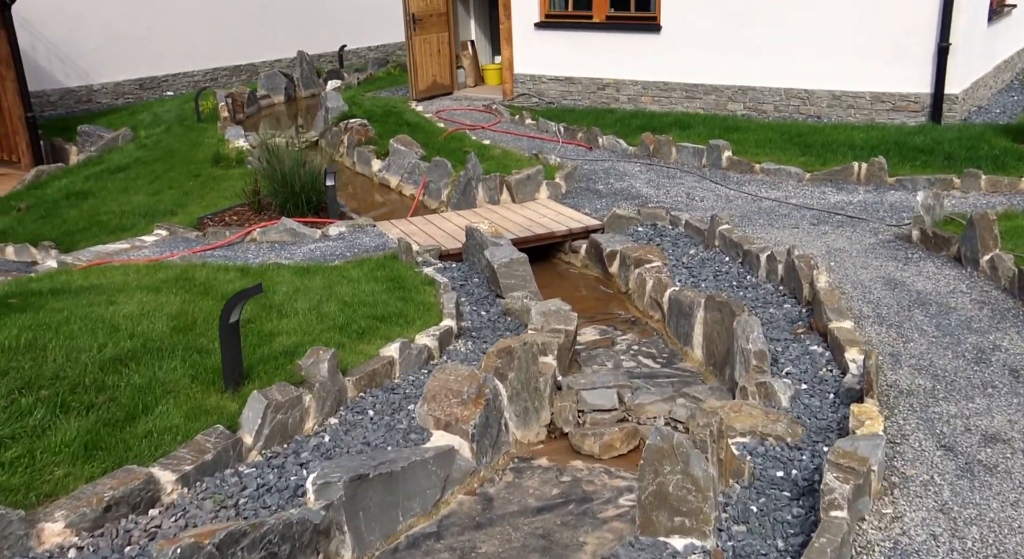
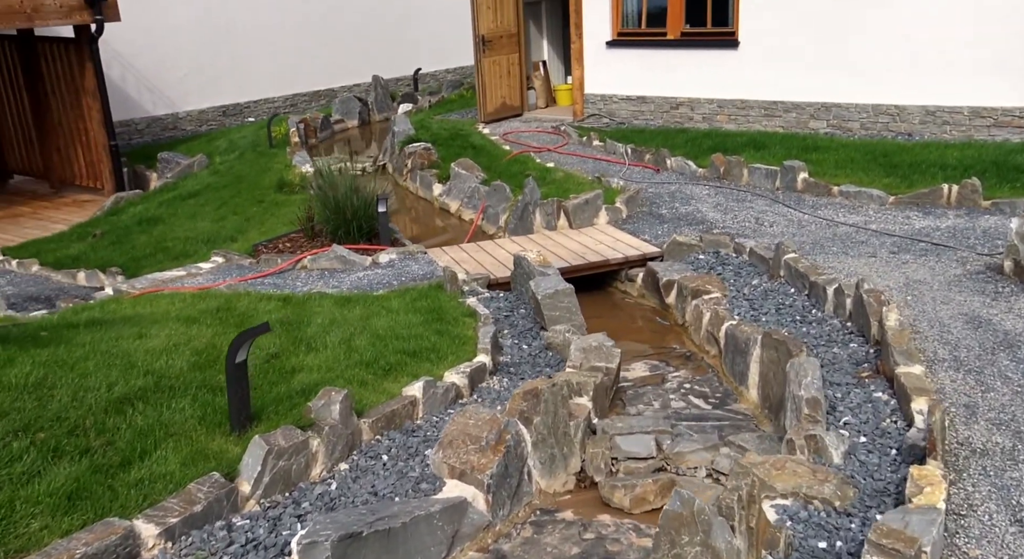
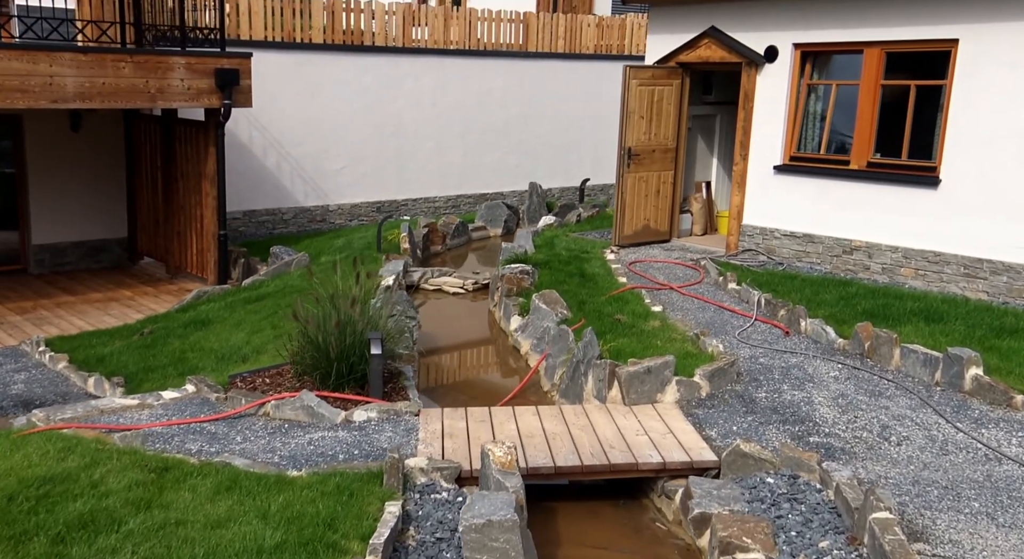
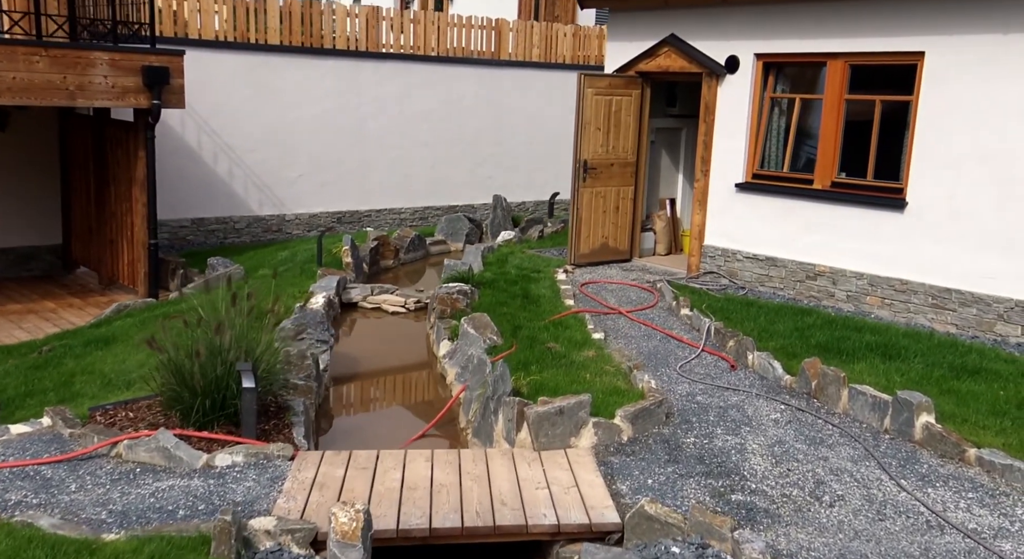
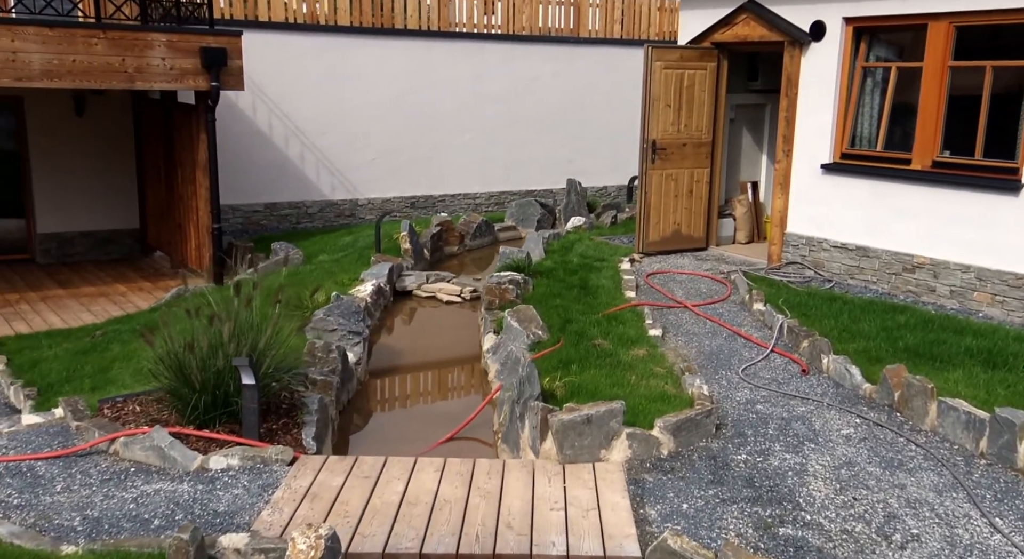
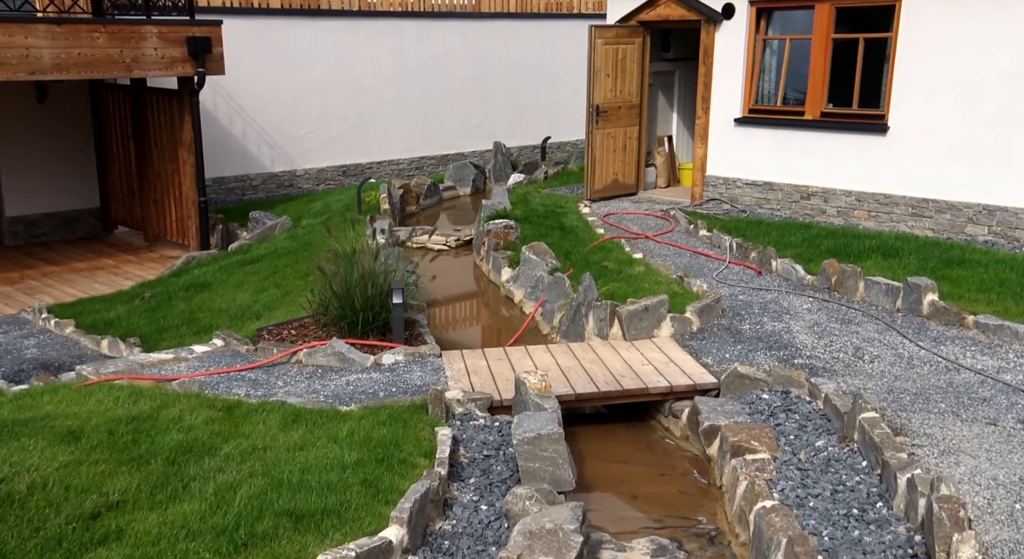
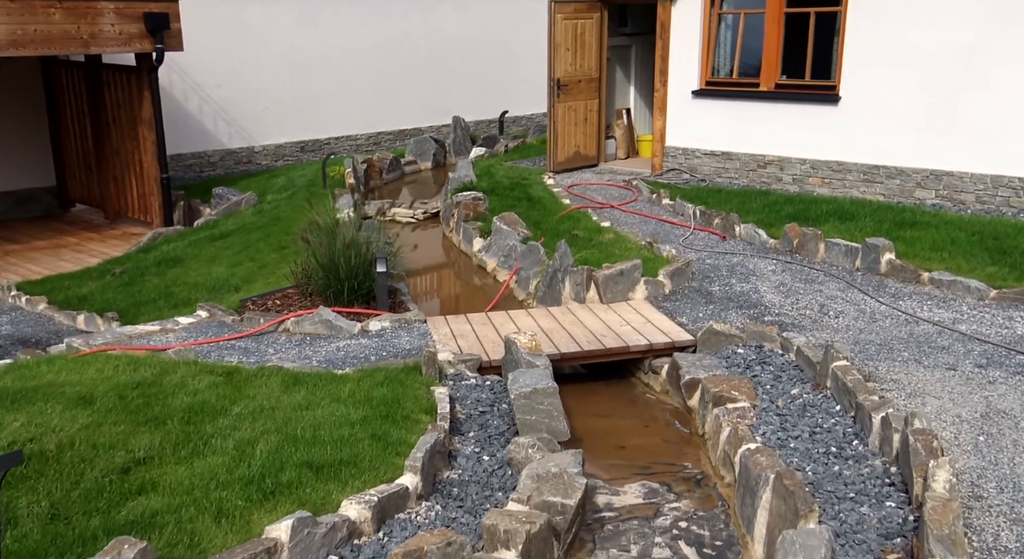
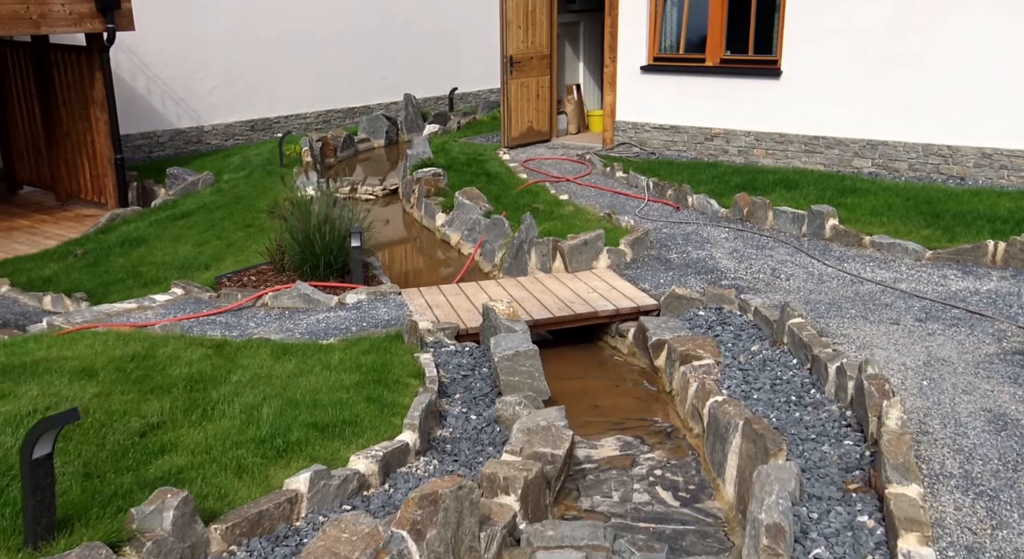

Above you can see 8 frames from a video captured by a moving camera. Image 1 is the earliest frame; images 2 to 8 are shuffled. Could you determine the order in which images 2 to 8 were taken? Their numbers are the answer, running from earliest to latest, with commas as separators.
2, 8, 7, 6, 3, 4, 5
